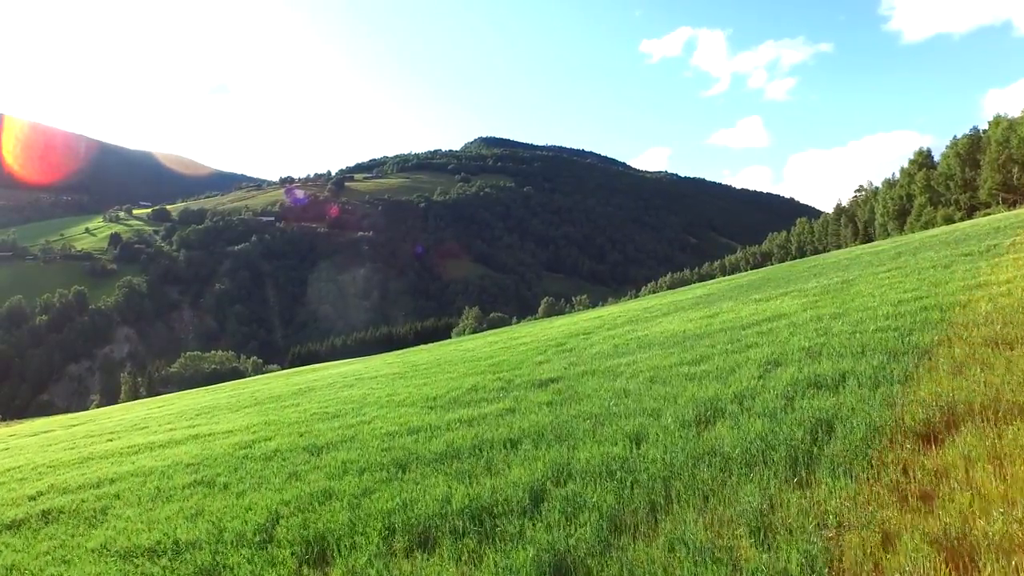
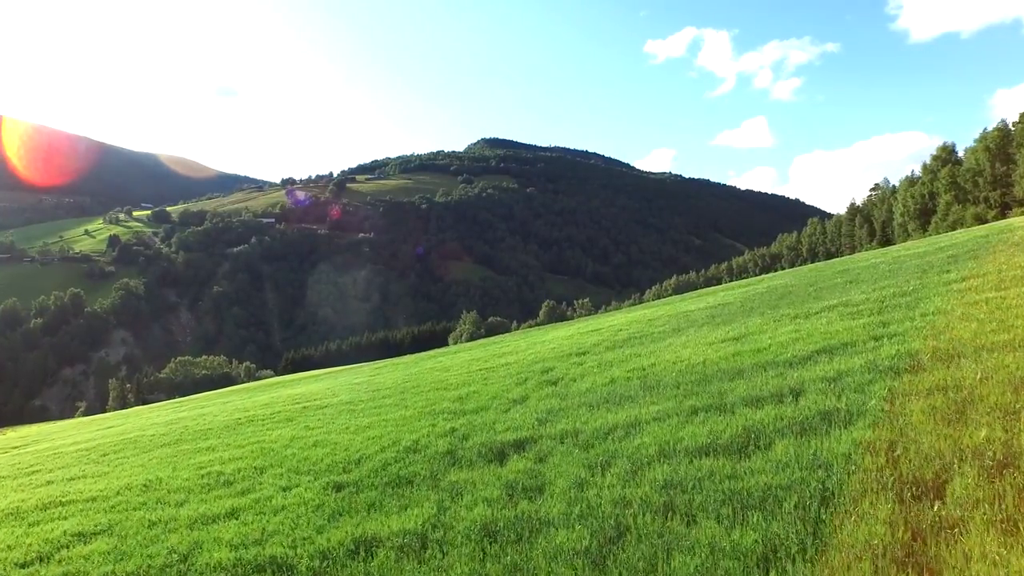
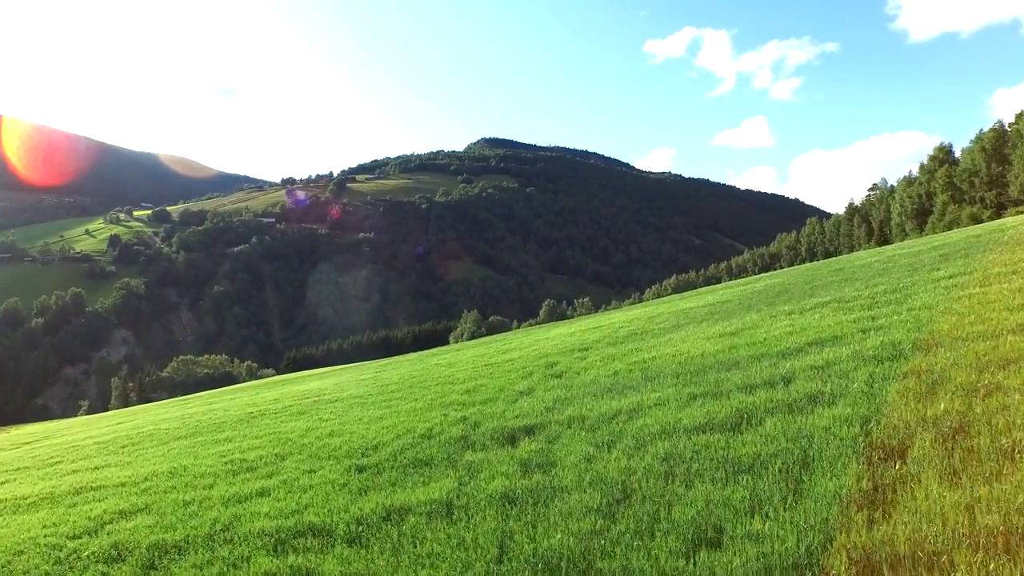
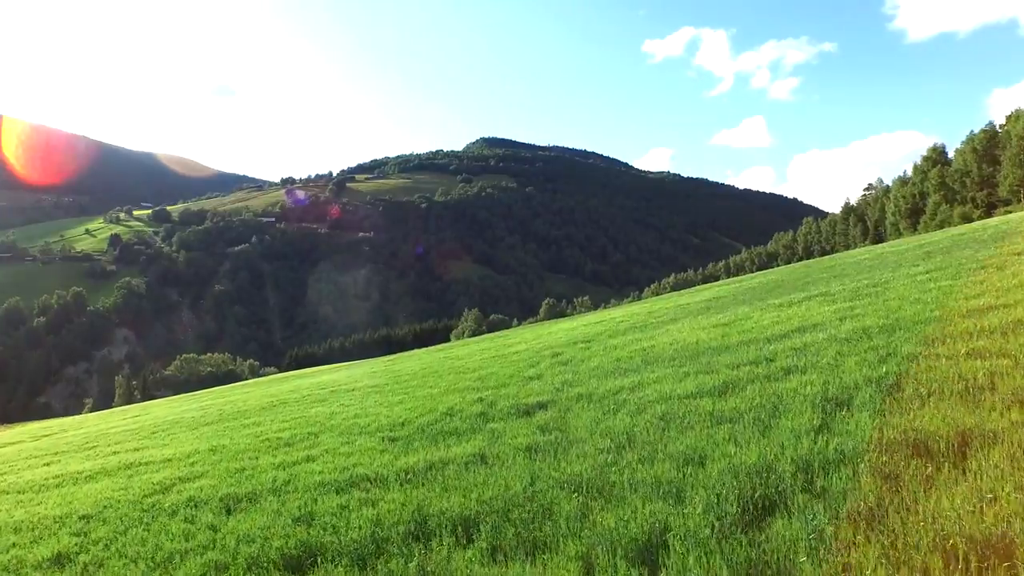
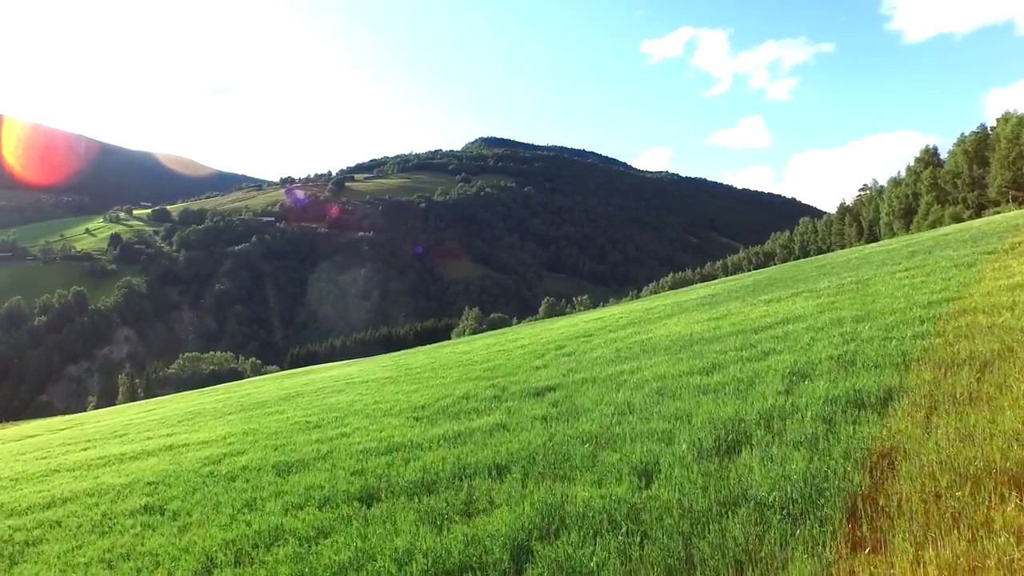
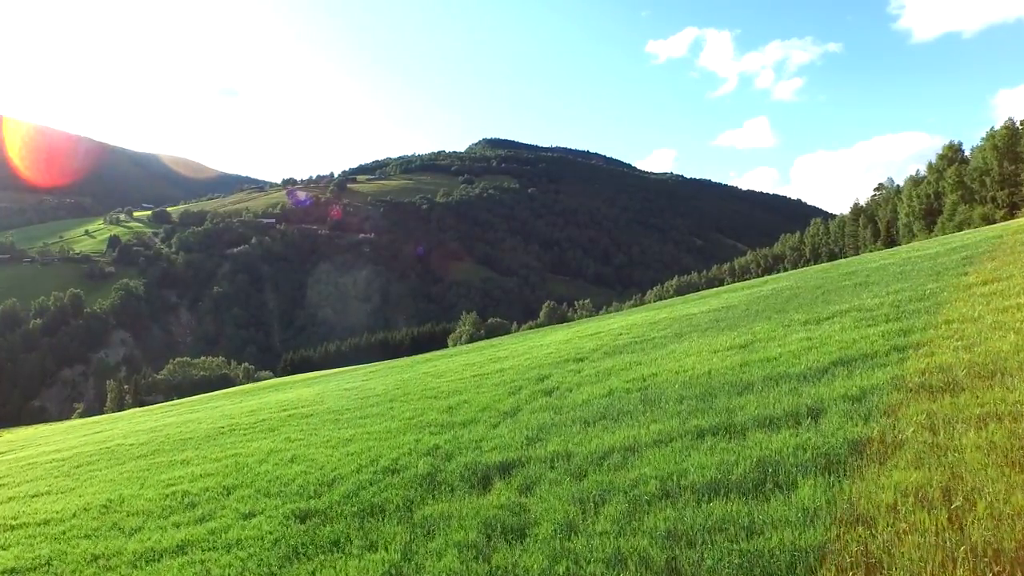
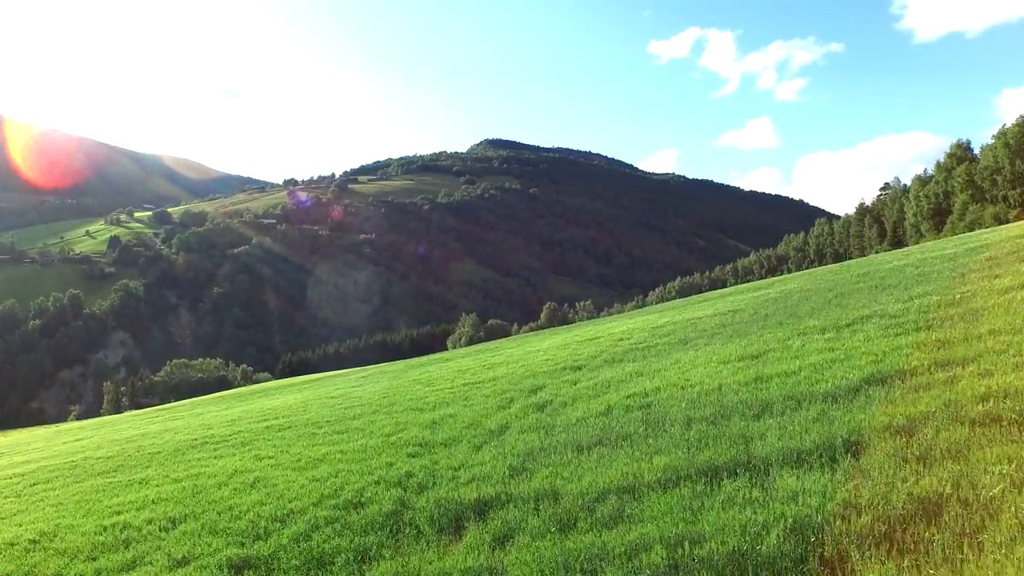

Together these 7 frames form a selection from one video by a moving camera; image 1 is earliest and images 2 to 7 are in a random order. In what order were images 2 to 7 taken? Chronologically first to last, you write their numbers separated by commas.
5, 4, 3, 2, 6, 7
